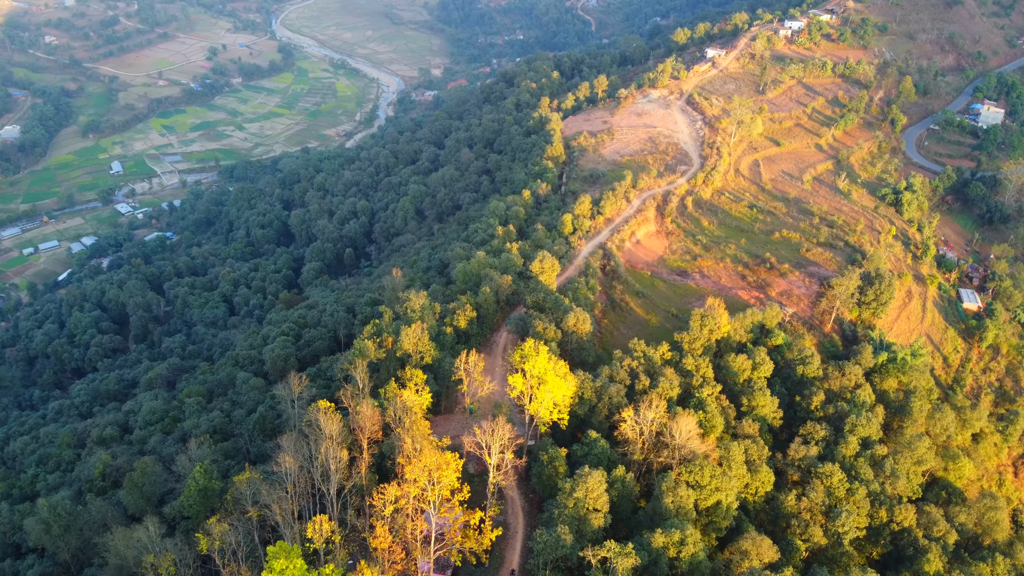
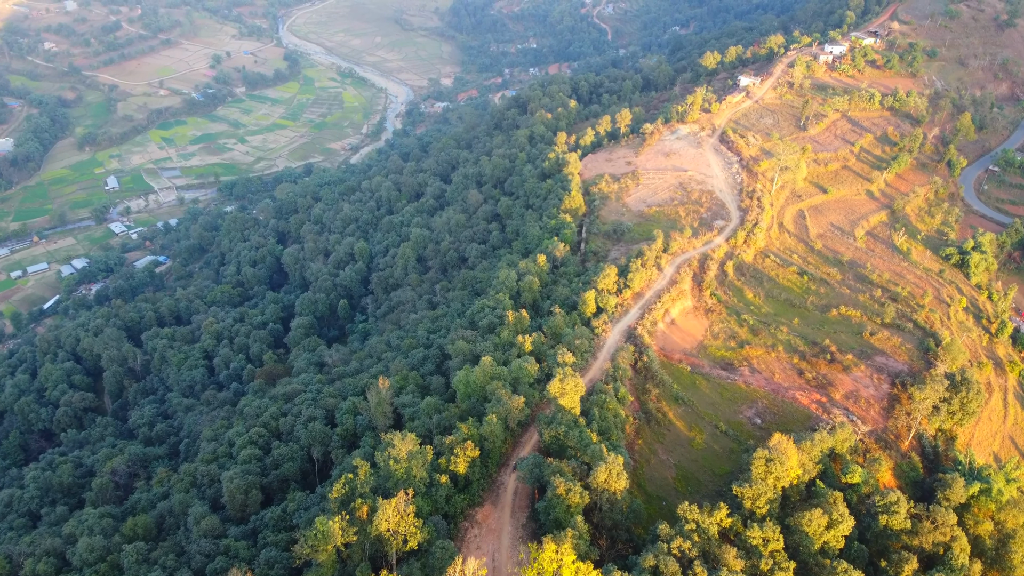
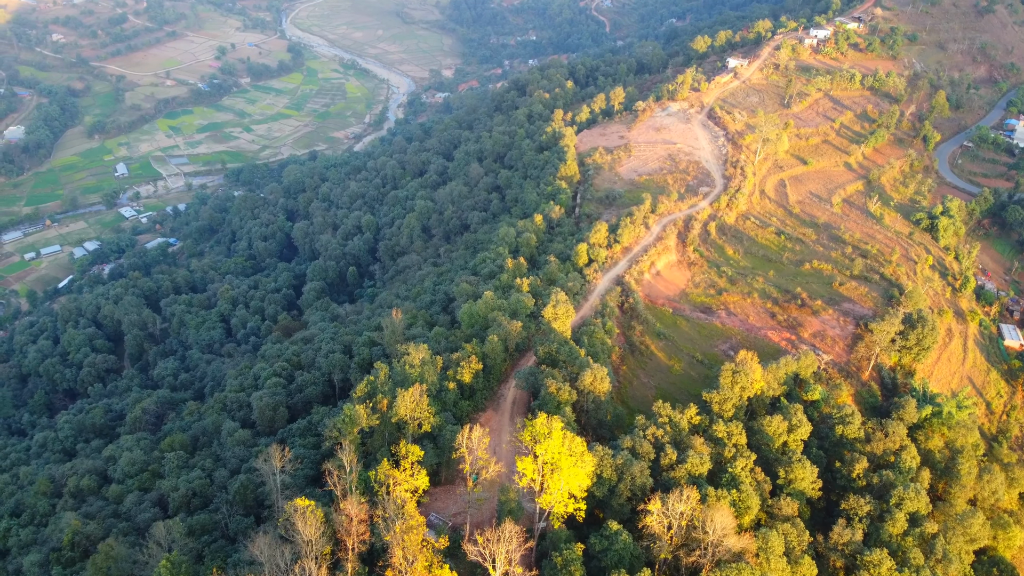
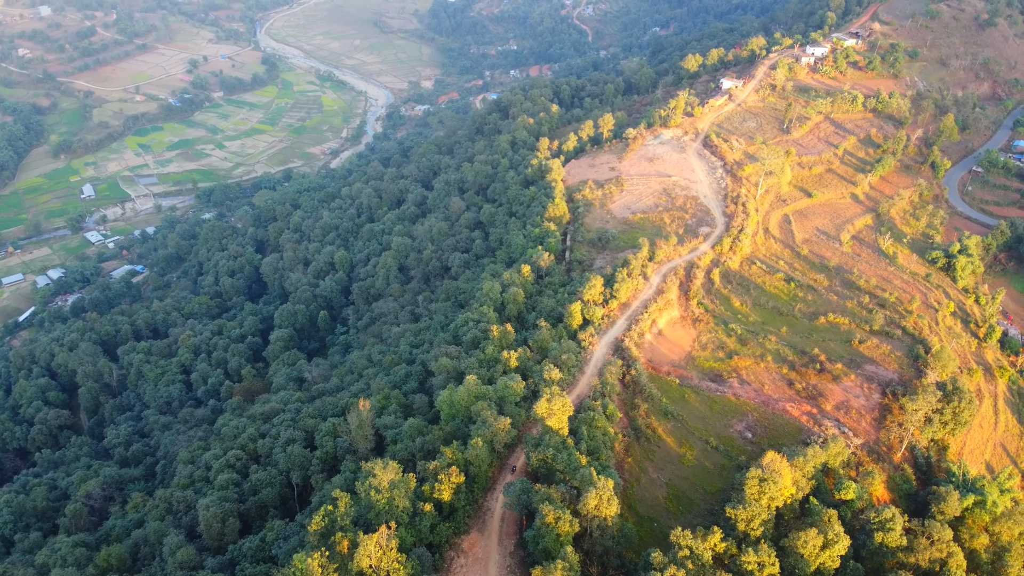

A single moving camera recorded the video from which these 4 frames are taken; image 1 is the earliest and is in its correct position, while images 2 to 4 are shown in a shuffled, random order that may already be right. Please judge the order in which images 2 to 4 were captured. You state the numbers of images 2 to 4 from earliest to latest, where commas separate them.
3, 2, 4
